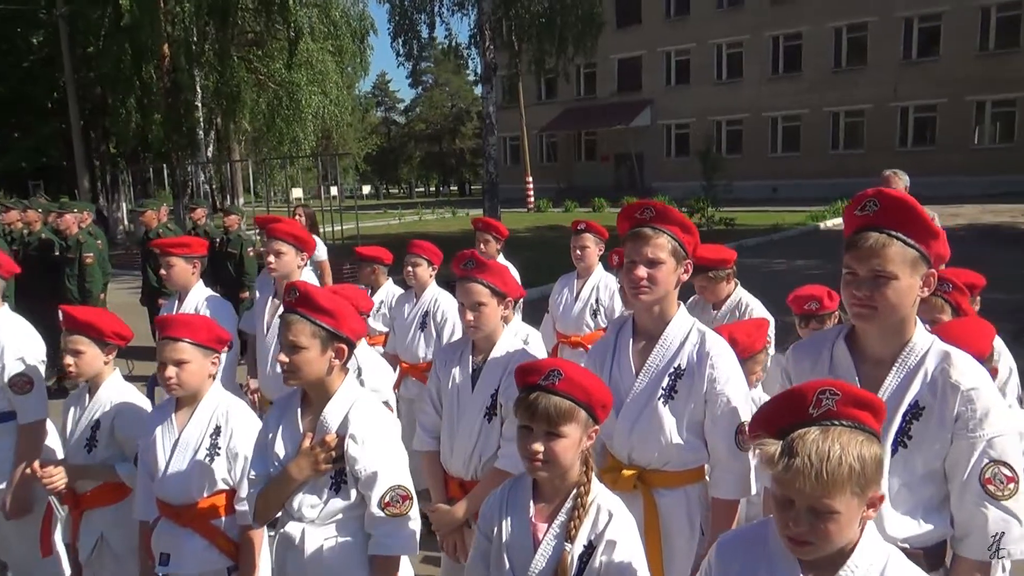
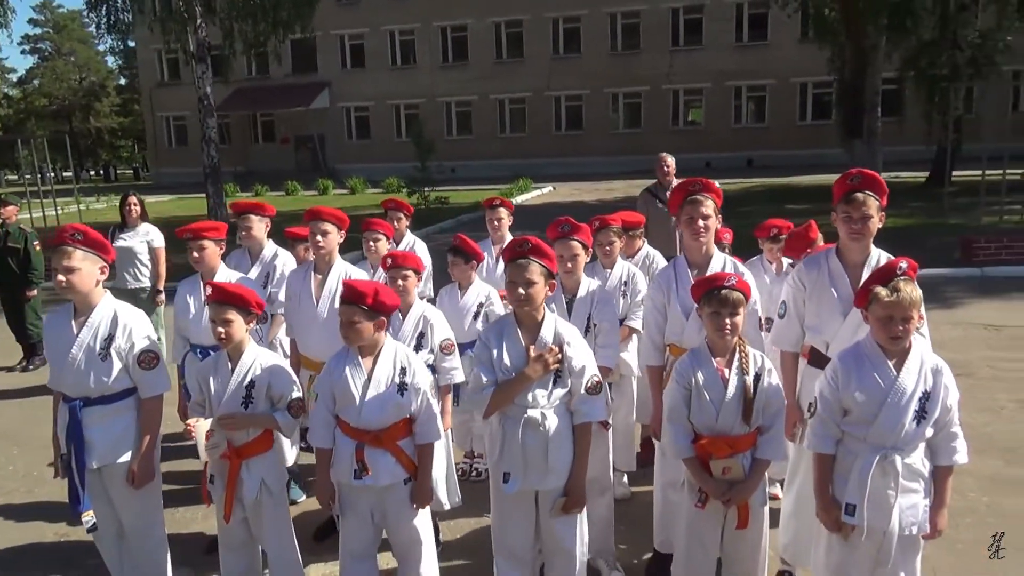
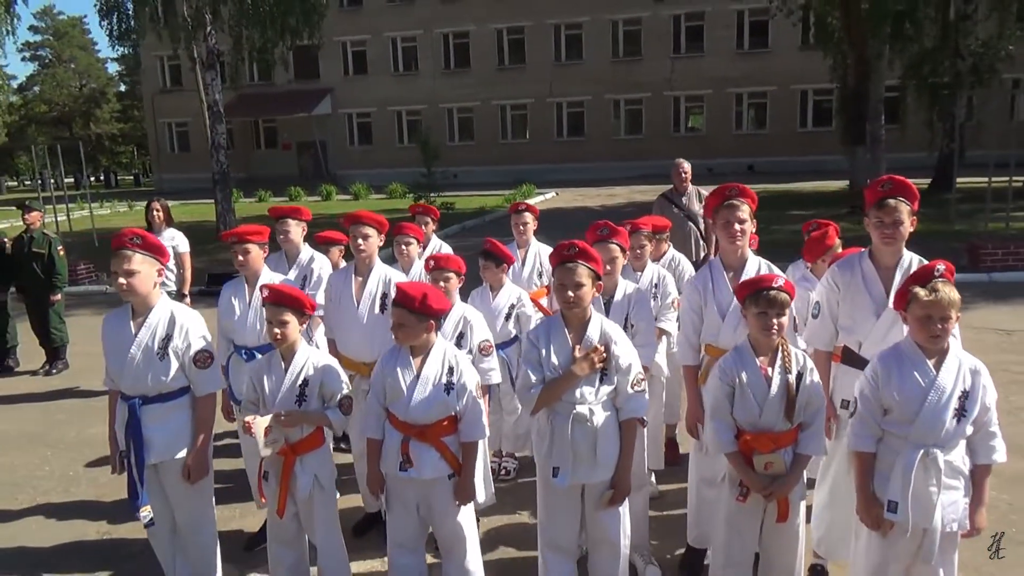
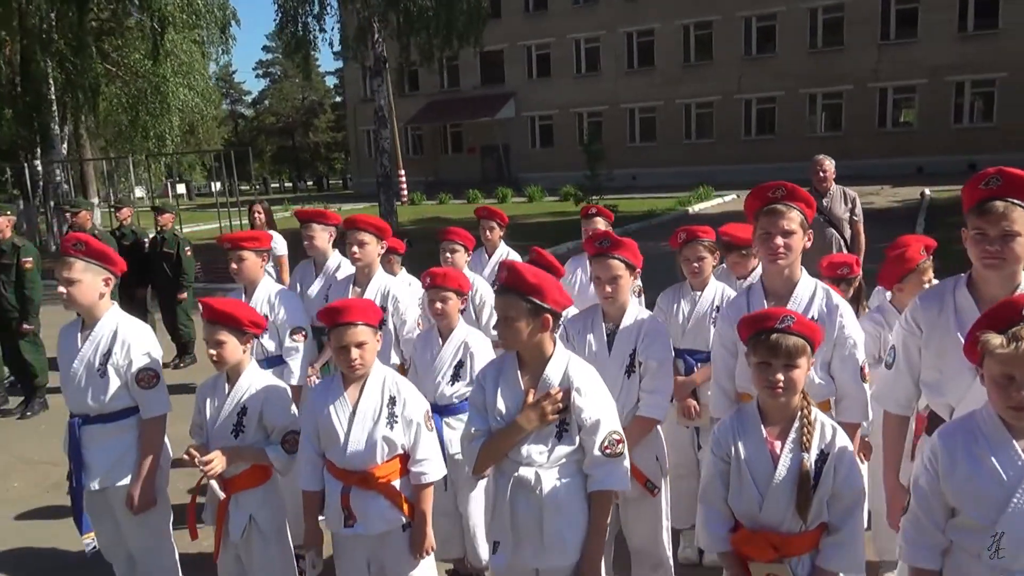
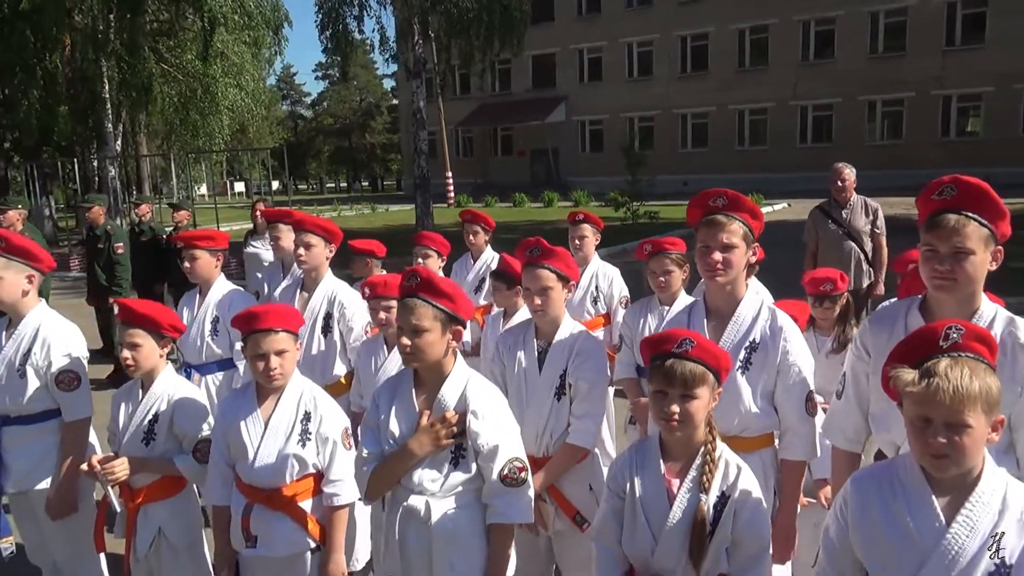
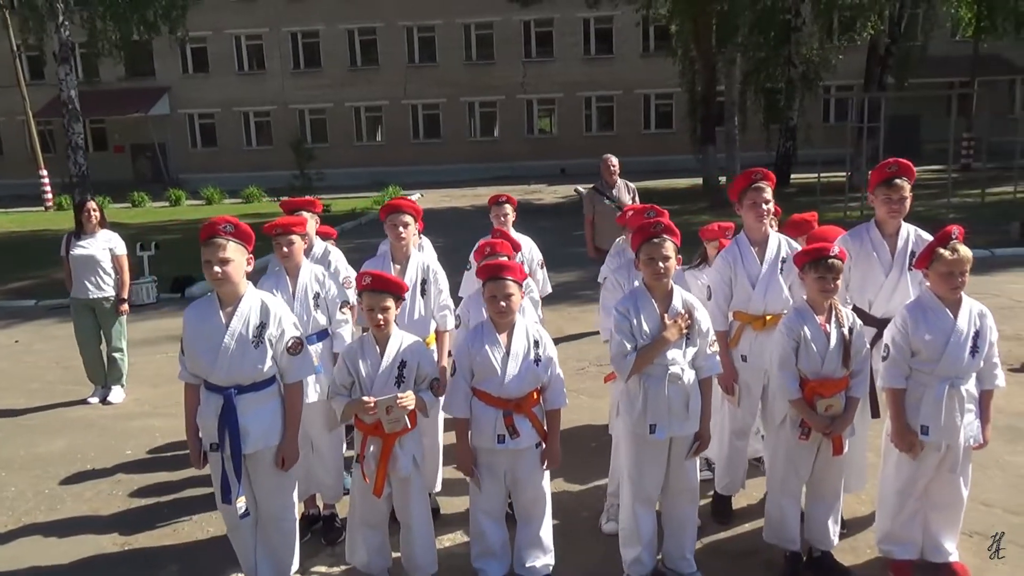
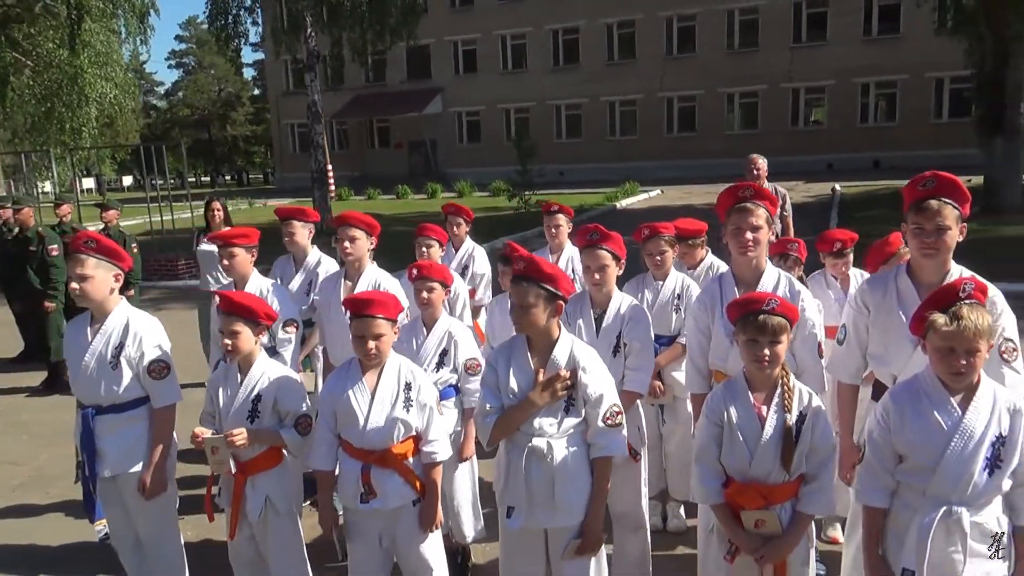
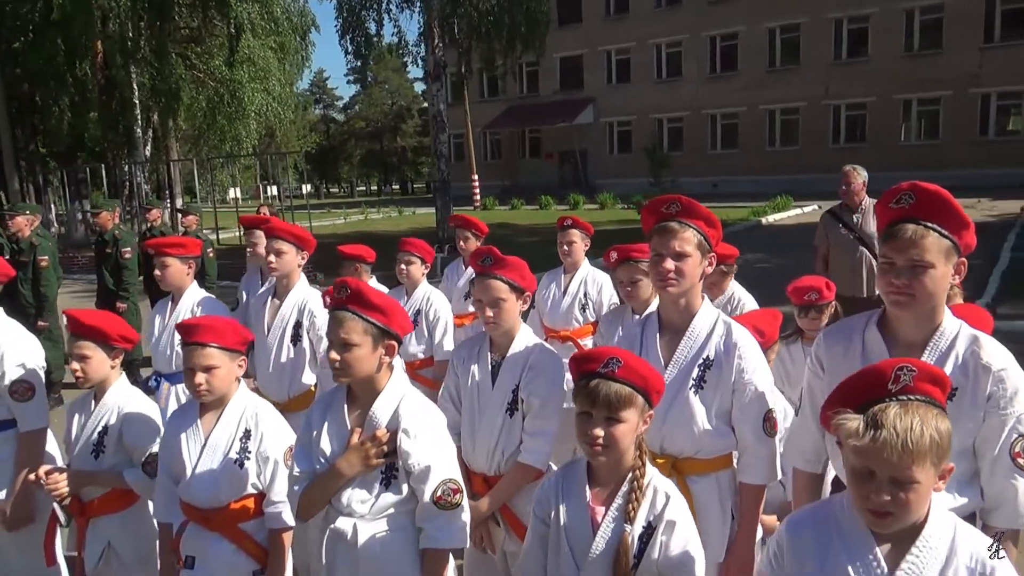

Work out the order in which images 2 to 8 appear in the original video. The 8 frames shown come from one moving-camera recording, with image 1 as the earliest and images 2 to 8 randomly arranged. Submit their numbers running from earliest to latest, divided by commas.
8, 5, 4, 7, 2, 3, 6
